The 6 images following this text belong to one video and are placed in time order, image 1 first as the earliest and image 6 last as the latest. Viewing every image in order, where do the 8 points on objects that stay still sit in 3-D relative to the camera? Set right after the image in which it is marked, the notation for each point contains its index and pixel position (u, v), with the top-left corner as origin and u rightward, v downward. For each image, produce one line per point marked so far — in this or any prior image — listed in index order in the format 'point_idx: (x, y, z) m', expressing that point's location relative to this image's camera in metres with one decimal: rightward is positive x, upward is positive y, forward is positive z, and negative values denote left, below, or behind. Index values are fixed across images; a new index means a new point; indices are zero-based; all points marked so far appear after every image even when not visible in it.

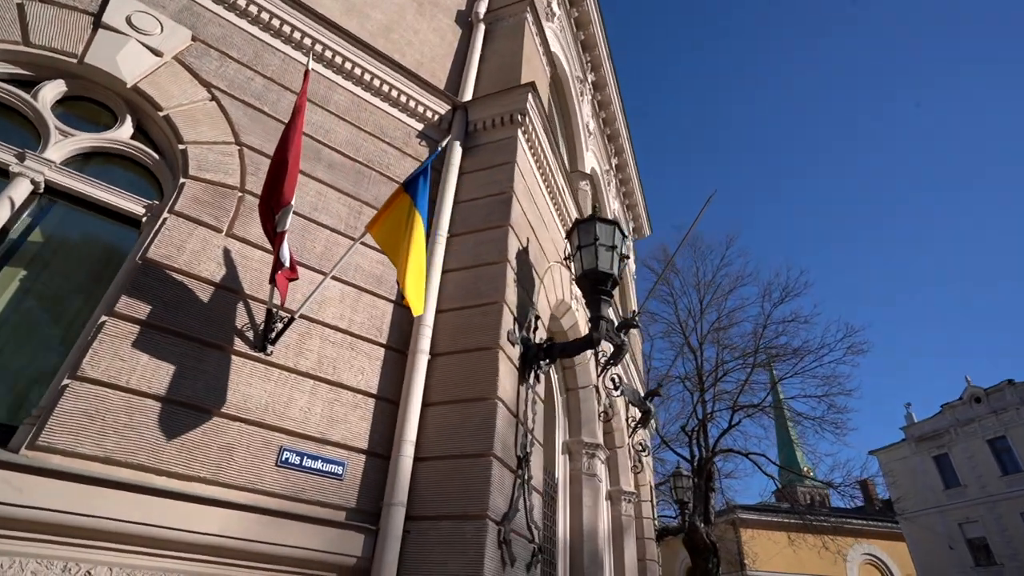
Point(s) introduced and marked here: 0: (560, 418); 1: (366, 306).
0: (+0.8, -2.0, +8.1) m
1: (-1.4, -0.2, +5.0) m
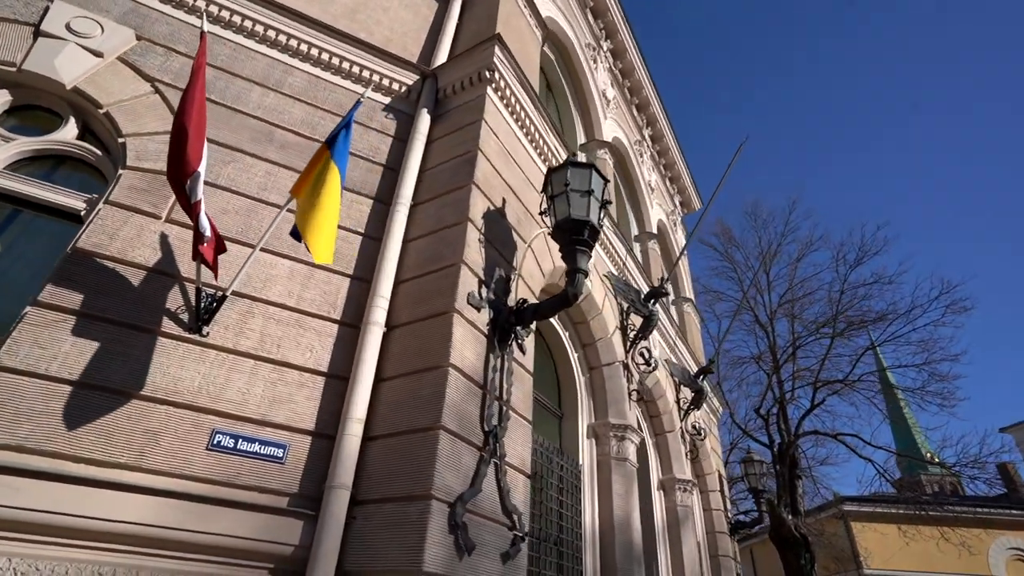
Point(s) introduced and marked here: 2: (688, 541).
0: (+1.0, -1.6, +7.4) m
1: (-1.7, +0.1, +4.7) m
2: (+3.0, -4.3, +9.0) m
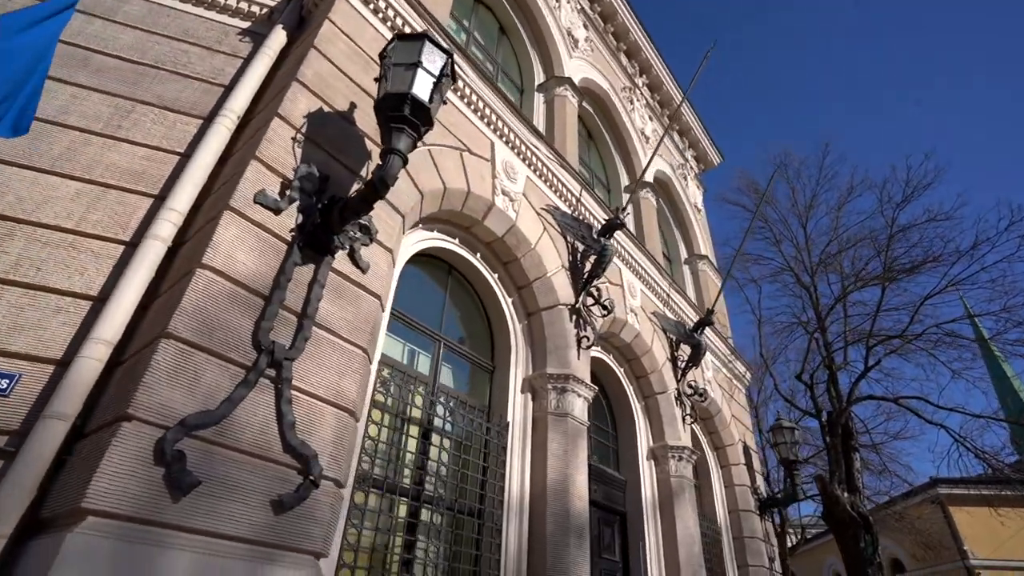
0: (+0.1, -0.7, +6.4) m
1: (-3.1, +0.7, +4.1) m
2: (+2.5, -3.3, +7.6) m
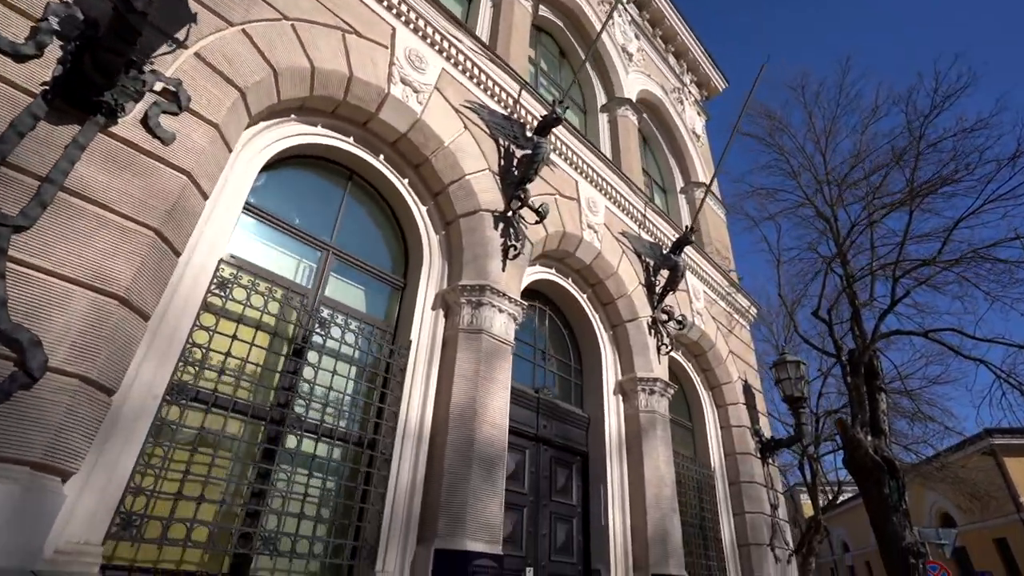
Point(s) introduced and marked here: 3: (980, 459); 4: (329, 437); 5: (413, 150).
0: (-0.8, +0.3, +5.5) m
1: (-4.3, +1.4, +3.4) m
2: (+1.8, -2.2, +6.7) m
3: (+15.7, -5.8, +17.7) m
4: (-1.5, -1.2, +4.3) m
5: (-1.0, +1.5, +5.6) m
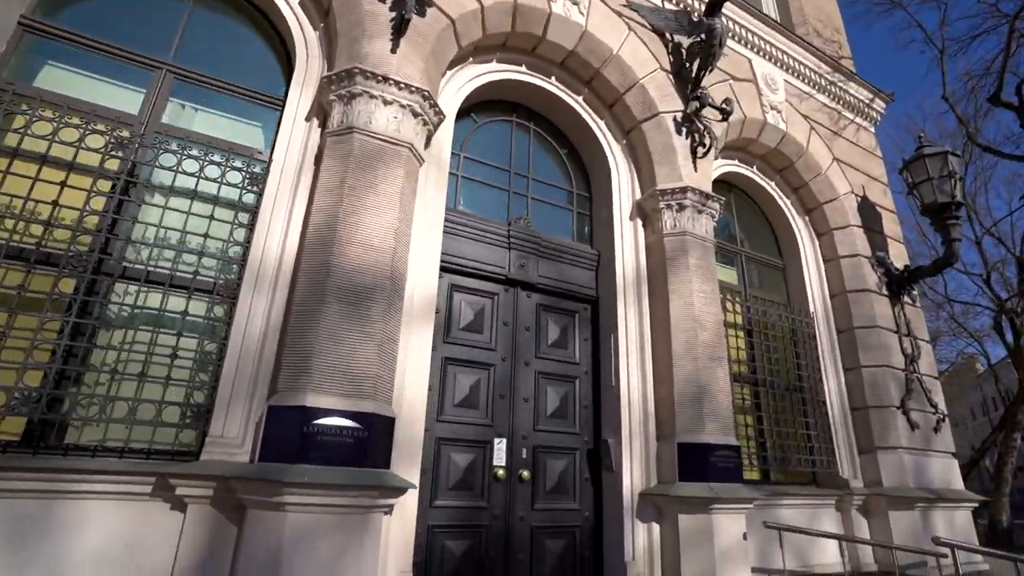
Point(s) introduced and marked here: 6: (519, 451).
0: (-1.6, +1.8, +4.2) m
1: (-5.6, +2.1, +3.0) m
2: (+1.7, -0.1, +4.9) m
3: (+18.3, +0.1, +12.0) m
4: (-2.3, 0.0, +3.4) m
5: (-2.0, +2.9, +4.1) m
6: (+0.1, -1.3, +4.3) m
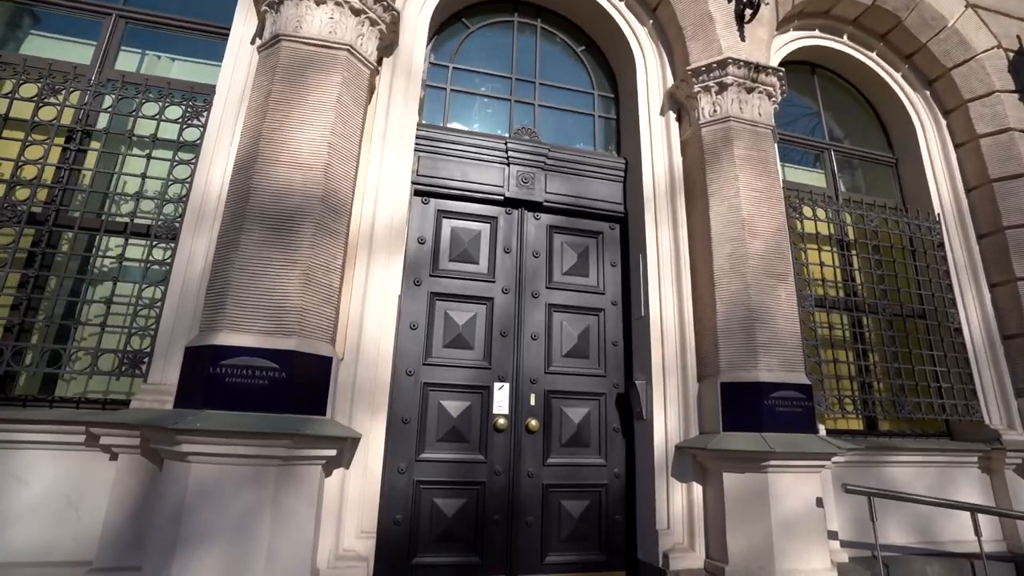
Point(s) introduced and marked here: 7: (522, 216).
0: (-1.8, +2.2, +3.8) m
1: (-6.0, +2.1, +3.5) m
2: (+1.7, +0.7, +3.8) m
3: (+19.4, +2.5, +6.9) m
4: (-2.5, +0.3, +3.3) m
5: (-2.3, +3.3, +3.8) m
6: (+0.1, -0.8, +3.7) m
7: (+0.1, +0.5, +4.1) m
